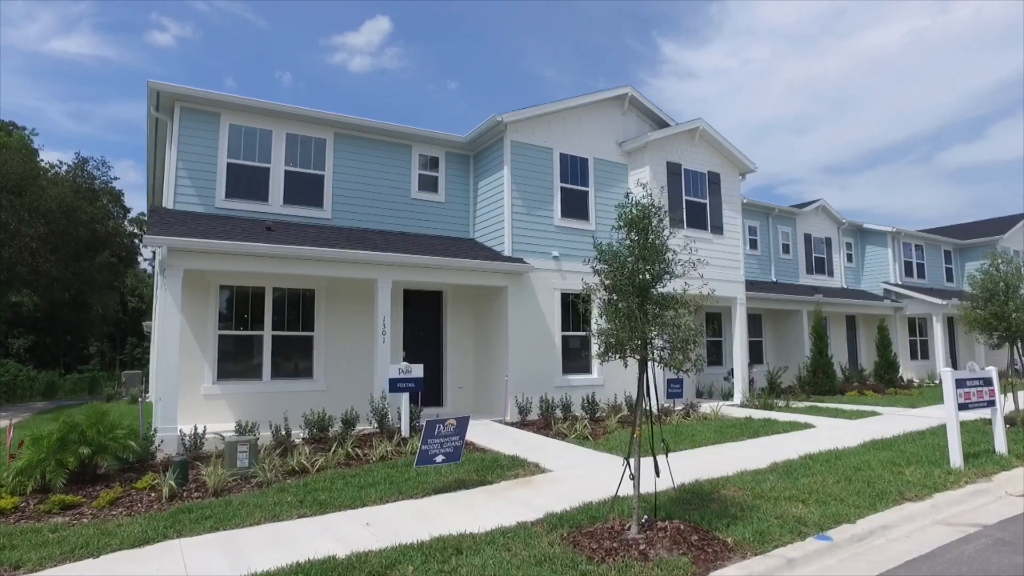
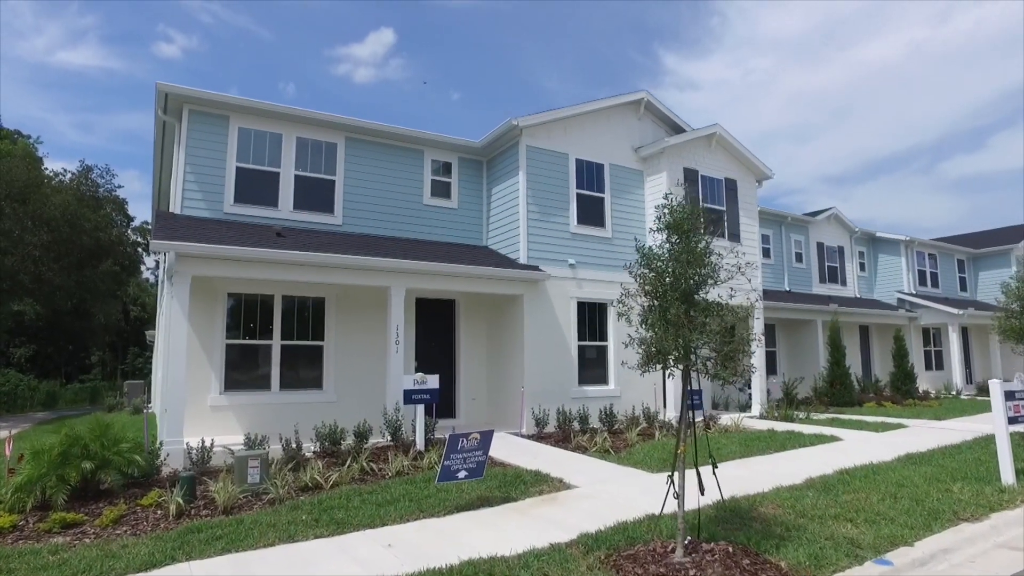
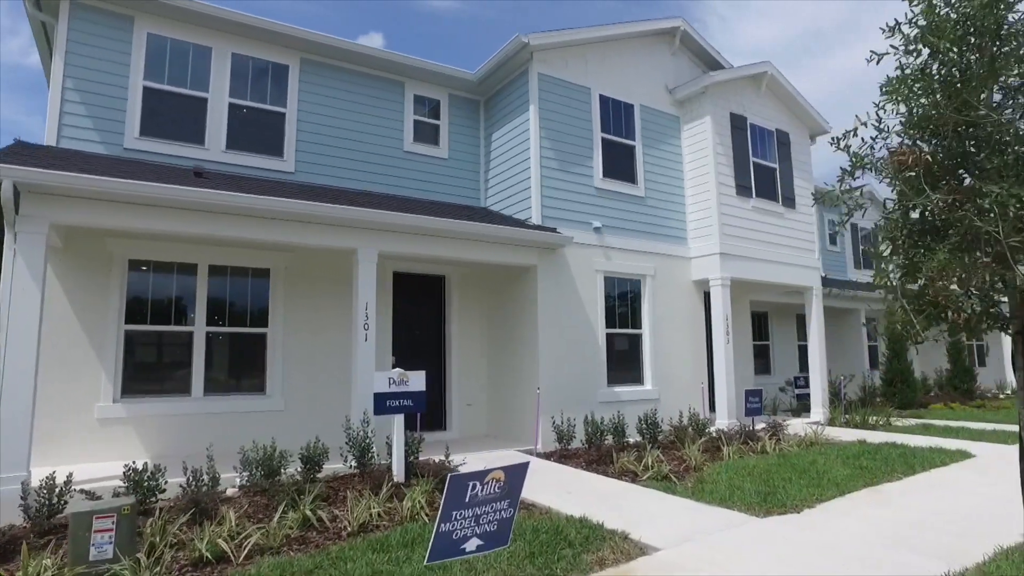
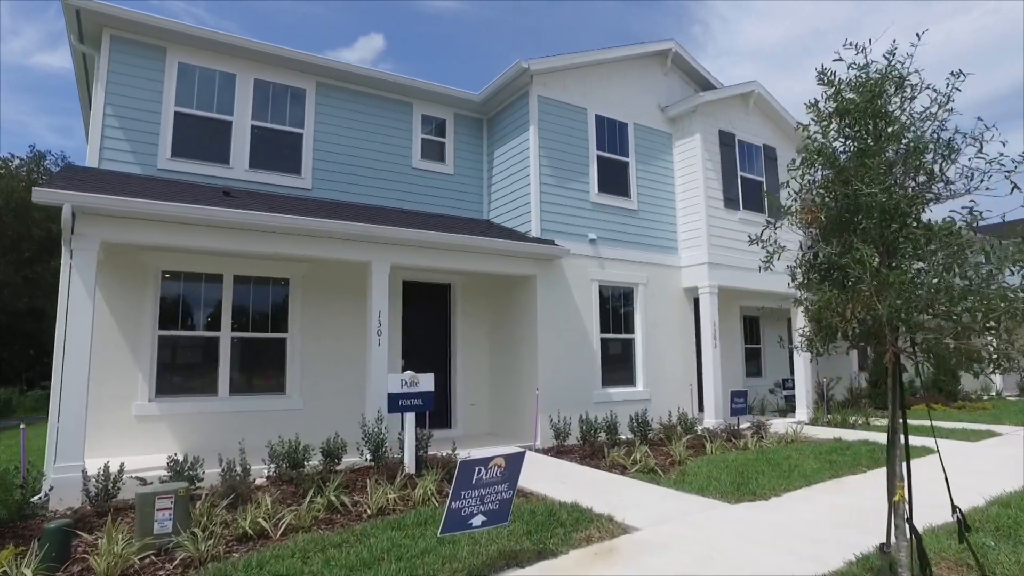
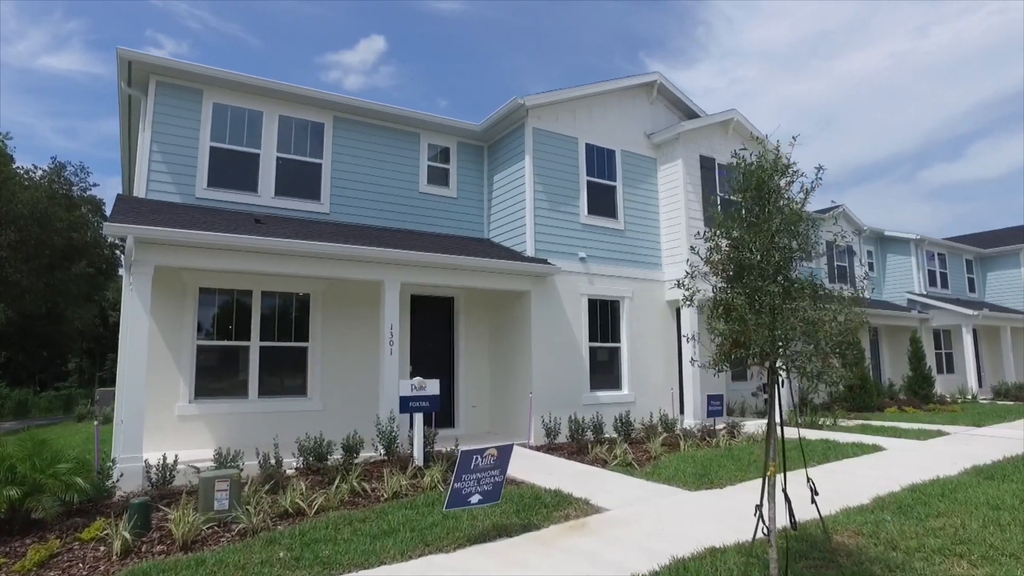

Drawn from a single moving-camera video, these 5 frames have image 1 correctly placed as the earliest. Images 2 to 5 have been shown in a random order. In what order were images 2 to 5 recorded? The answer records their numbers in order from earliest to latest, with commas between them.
2, 5, 4, 3
